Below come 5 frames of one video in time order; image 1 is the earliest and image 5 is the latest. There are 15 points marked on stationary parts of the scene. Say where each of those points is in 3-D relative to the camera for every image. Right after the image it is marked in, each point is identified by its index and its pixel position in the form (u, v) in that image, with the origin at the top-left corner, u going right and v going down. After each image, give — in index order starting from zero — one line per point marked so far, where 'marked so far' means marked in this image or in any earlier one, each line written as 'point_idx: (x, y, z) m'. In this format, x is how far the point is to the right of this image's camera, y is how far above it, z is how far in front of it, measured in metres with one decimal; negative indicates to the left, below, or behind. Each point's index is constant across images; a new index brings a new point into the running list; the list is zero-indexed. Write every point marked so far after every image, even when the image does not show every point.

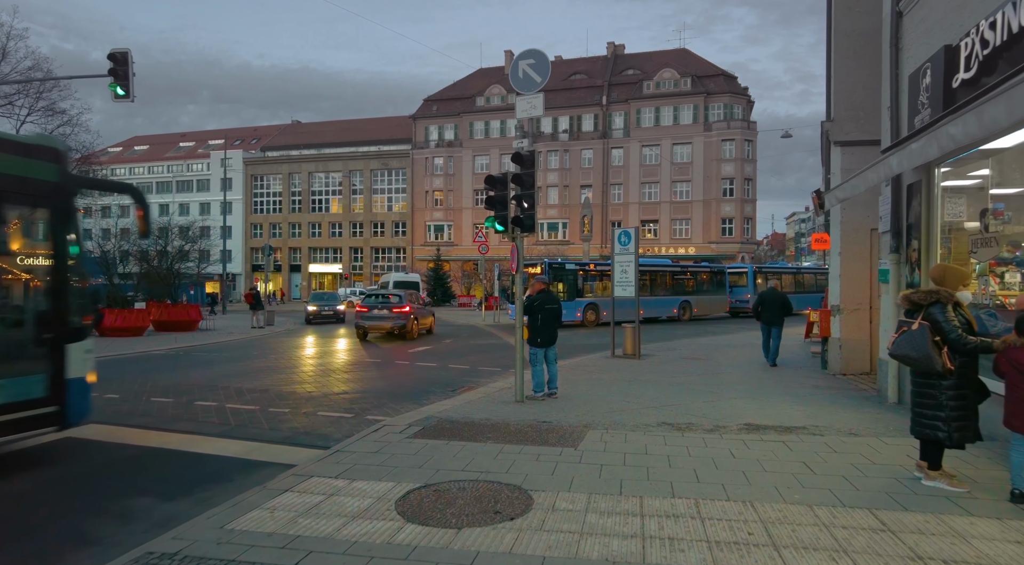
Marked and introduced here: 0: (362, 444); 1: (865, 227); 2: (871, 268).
0: (-1.5, -1.6, +6.5) m
1: (+6.8, +1.1, +12.5) m
2: (+6.9, +0.3, +12.4) m
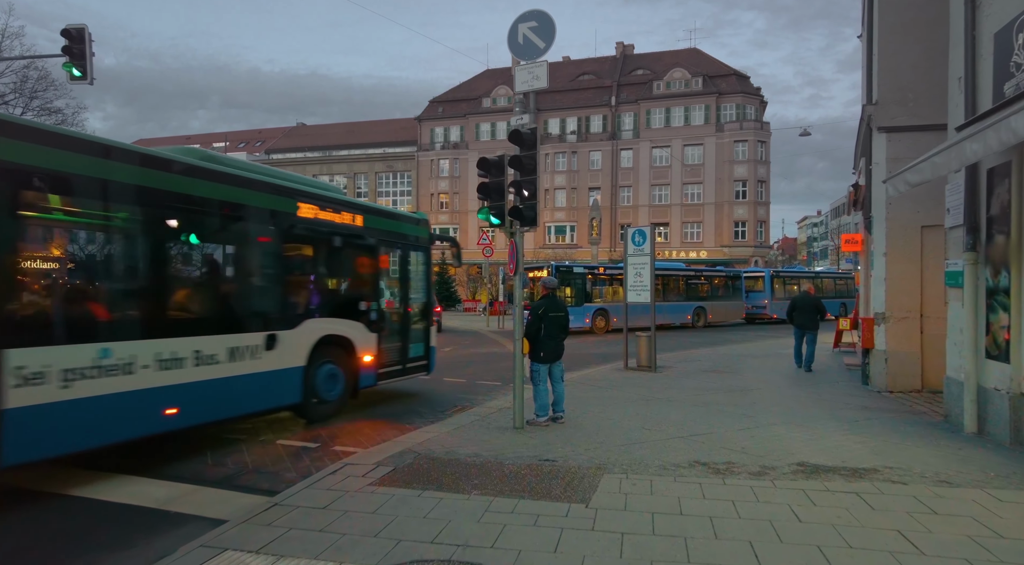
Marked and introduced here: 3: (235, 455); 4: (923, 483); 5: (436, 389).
0: (-1.6, -1.7, +5.1) m
1: (+6.8, +1.0, +11.0) m
2: (+6.9, +0.2, +10.9) m
3: (-2.9, -1.8, +6.8) m
4: (+3.2, -1.6, +5.1) m
5: (-1.3, -1.9, +11.7) m
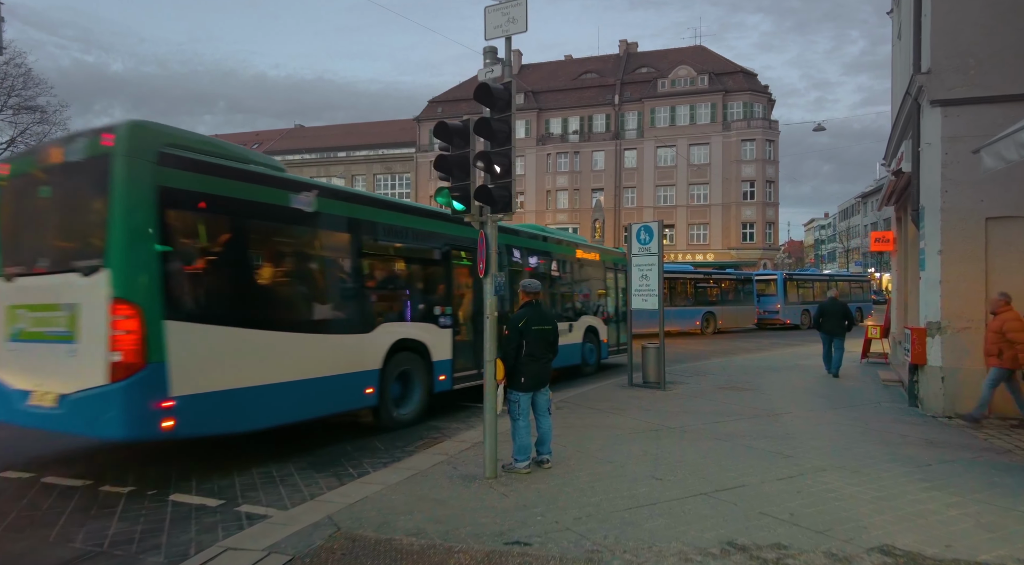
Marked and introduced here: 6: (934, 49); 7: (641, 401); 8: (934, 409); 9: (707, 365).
0: (-1.8, -1.7, +3.3) m
1: (+6.5, +0.9, +9.2) m
2: (+6.6, +0.2, +9.1) m
3: (-3.2, -1.8, +5.0) m
4: (+2.9, -1.6, +3.2) m
5: (-1.5, -2.0, +9.9) m
6: (+6.1, +3.4, +9.4) m
7: (+2.1, -1.9, +10.6) m
8: (+6.1, -1.8, +9.4) m
9: (+4.8, -2.0, +16.0) m
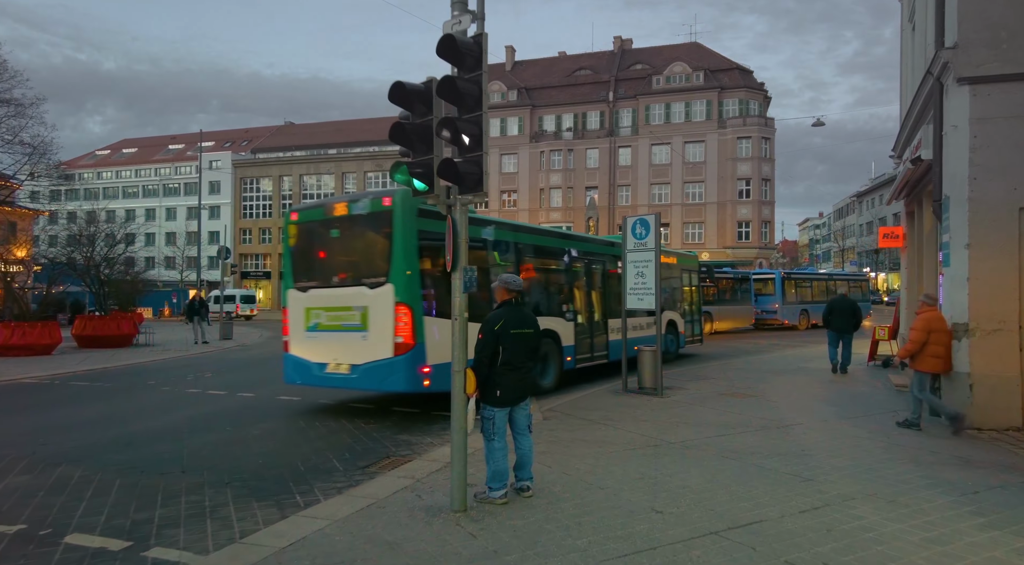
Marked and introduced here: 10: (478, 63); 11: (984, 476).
0: (-2.0, -1.6, +2.3) m
1: (+6.3, +1.0, +8.2) m
2: (+6.4, +0.2, +8.2) m
3: (-3.4, -1.8, +4.0) m
4: (+2.7, -1.5, +2.3) m
5: (-1.7, -1.9, +9.0) m
6: (+5.9, +3.4, +8.5) m
7: (+1.8, -1.9, +9.6) m
8: (+5.9, -1.8, +8.5) m
9: (+4.5, -2.0, +15.1) m
10: (-0.2, +1.6, +4.6) m
11: (+4.3, -1.7, +5.8) m
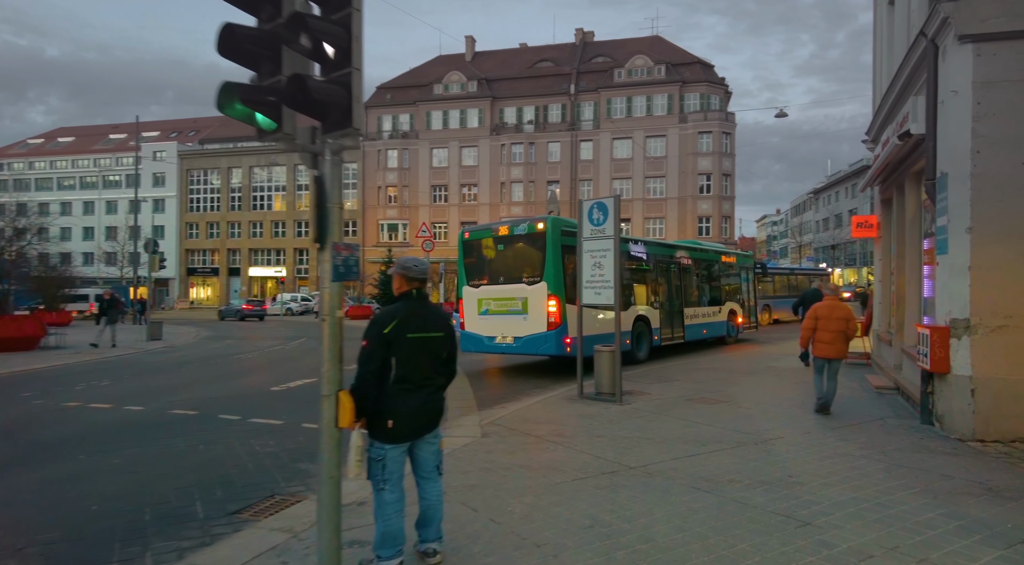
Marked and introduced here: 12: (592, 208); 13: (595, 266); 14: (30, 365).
0: (-2.4, -1.6, +0.7) m
1: (+5.5, +1.1, +7.1) m
2: (+5.6, +0.3, +7.0) m
3: (-3.9, -1.7, +2.4) m
4: (+2.3, -1.5, +1.0) m
5: (-2.5, -1.8, +7.4) m
6: (+5.1, +3.6, +7.4) m
7: (+1.0, -1.8, +8.3) m
8: (+5.1, -1.7, +7.4) m
9: (+3.4, -1.8, +13.8) m
10: (-0.8, +1.7, +3.1) m
11: (+3.6, -1.6, +4.6) m
12: (+1.4, +1.2, +11.0) m
13: (+1.4, +0.3, +10.9) m
14: (-12.0, -2.0, +16.2) m
